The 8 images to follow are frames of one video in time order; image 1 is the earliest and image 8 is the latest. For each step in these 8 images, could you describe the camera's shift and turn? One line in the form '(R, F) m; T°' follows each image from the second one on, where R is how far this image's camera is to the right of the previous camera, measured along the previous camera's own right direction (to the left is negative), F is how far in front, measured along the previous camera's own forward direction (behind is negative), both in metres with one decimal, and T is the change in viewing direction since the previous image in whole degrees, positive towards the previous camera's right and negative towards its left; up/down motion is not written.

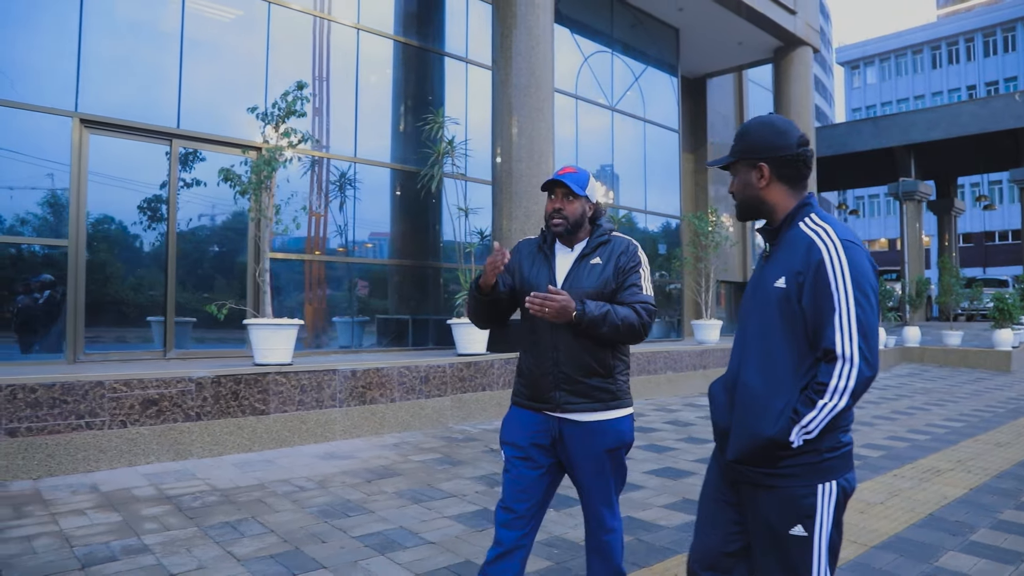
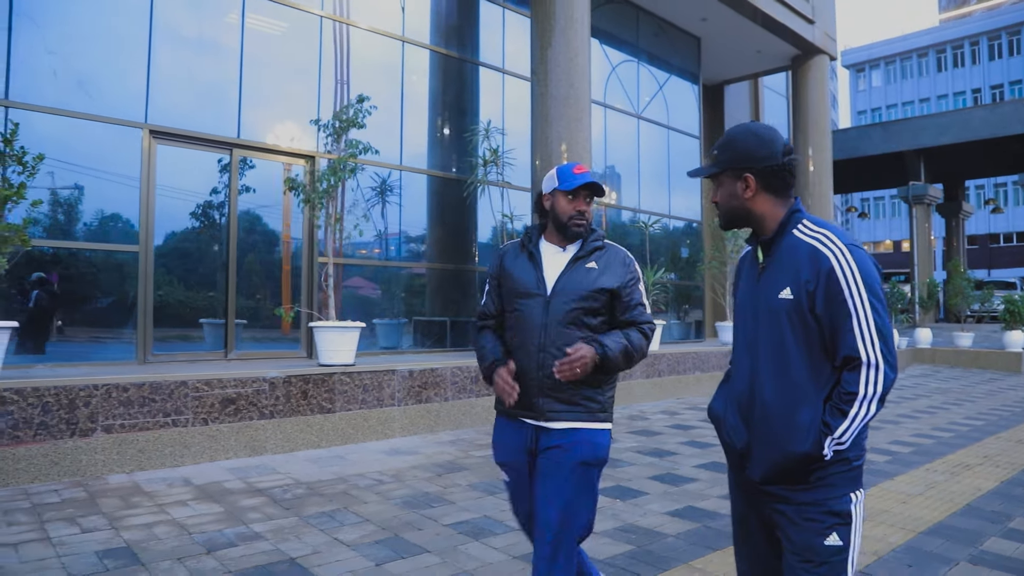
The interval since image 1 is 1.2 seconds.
(-0.5, -0.3) m; 0°
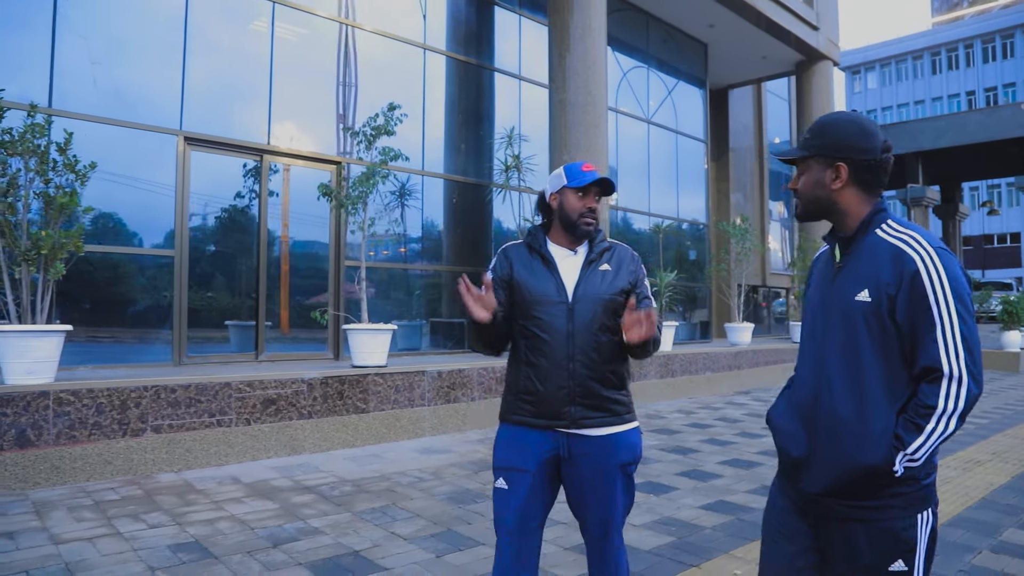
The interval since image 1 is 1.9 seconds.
(-0.3, -0.2) m; +1°
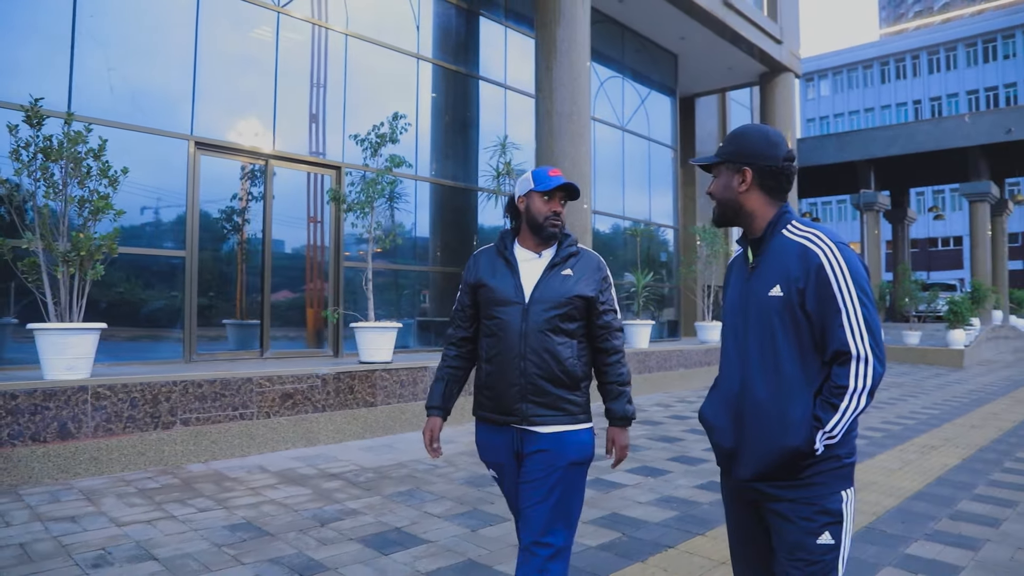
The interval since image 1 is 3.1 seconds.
(-0.4, -0.5) m; +3°
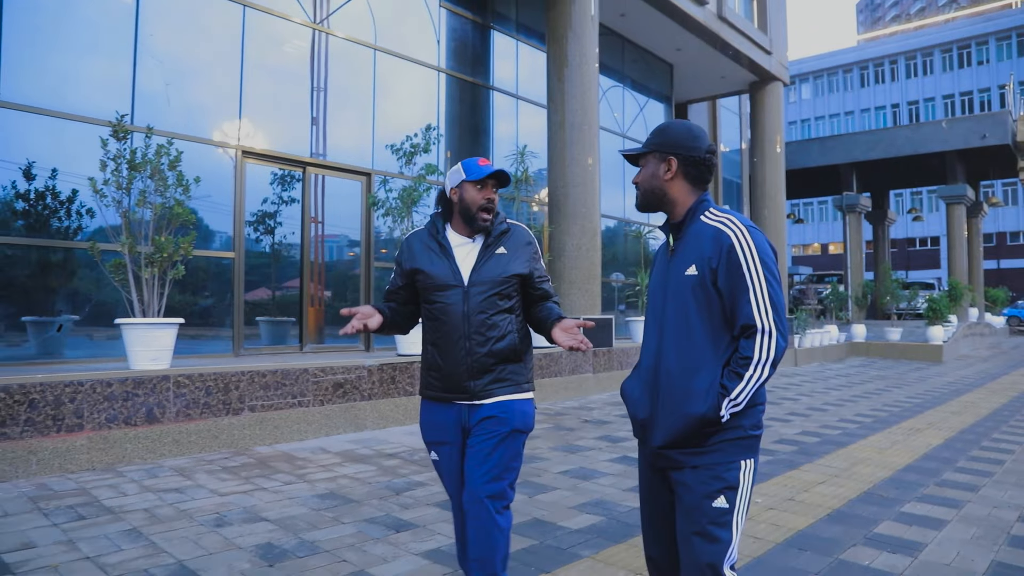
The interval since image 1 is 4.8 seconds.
(-0.5, -0.7) m; +1°
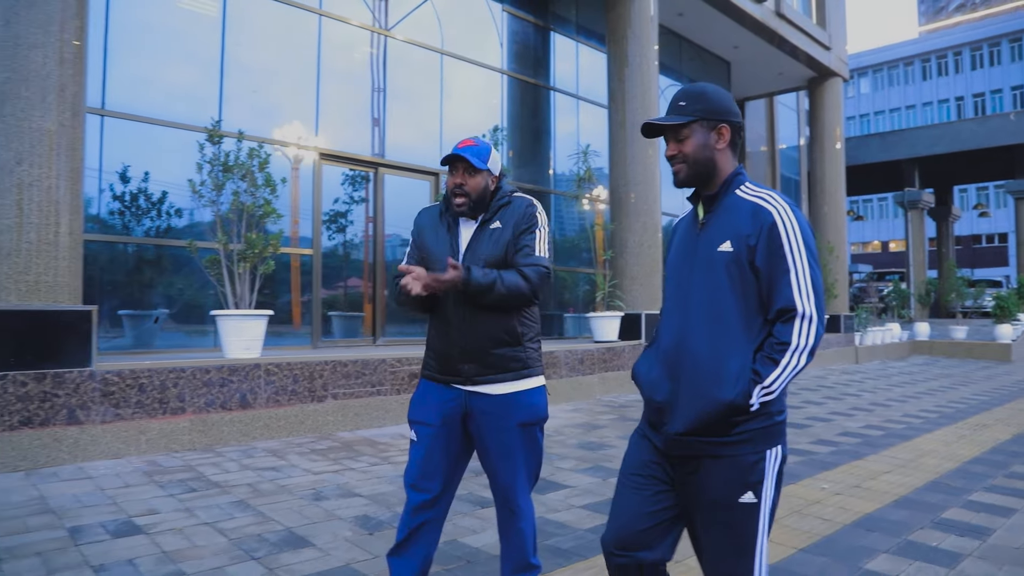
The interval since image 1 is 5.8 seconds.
(-0.2, -0.3) m; -4°
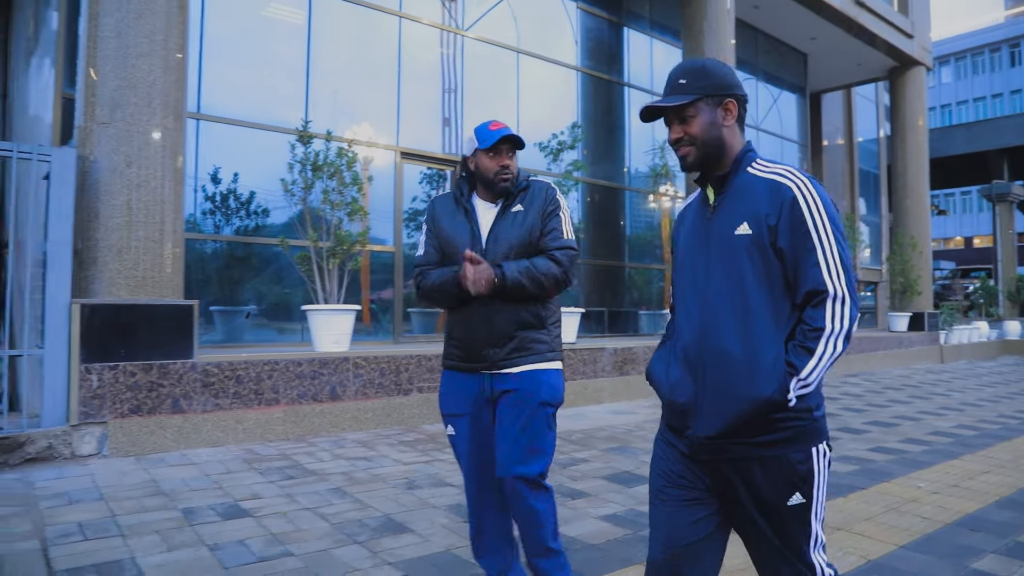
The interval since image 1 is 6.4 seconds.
(-0.2, 0.0) m; -5°
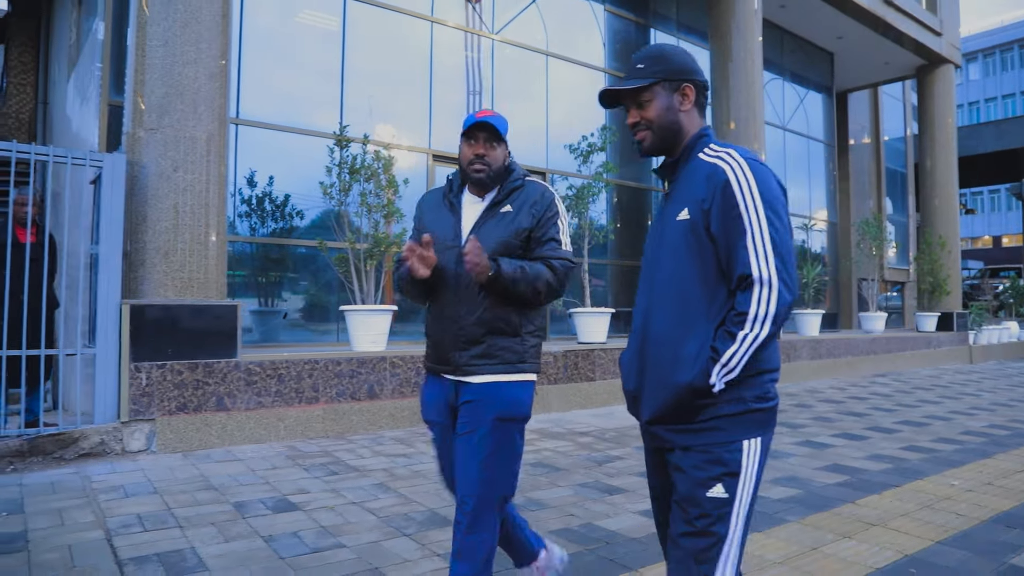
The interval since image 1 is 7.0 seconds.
(-0.1, -0.1) m; -2°
